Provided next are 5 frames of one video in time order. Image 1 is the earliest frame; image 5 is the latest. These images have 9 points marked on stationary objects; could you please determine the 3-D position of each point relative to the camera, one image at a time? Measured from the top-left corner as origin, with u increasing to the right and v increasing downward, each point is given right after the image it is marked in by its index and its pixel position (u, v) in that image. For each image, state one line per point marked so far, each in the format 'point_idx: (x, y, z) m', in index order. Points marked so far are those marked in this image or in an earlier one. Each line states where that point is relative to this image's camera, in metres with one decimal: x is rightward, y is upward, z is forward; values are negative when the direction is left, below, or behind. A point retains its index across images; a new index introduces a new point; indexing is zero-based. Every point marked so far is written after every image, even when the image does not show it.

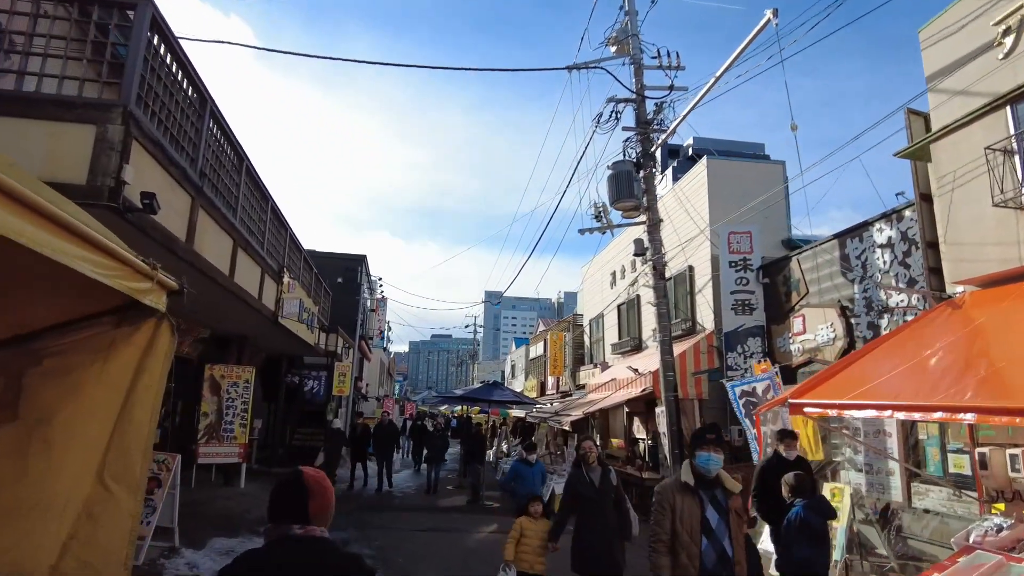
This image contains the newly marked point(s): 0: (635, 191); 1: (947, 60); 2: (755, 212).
0: (+2.3, +1.8, +12.5) m
1: (+4.7, +2.5, +7.2) m
2: (+4.9, +1.5, +13.5) m
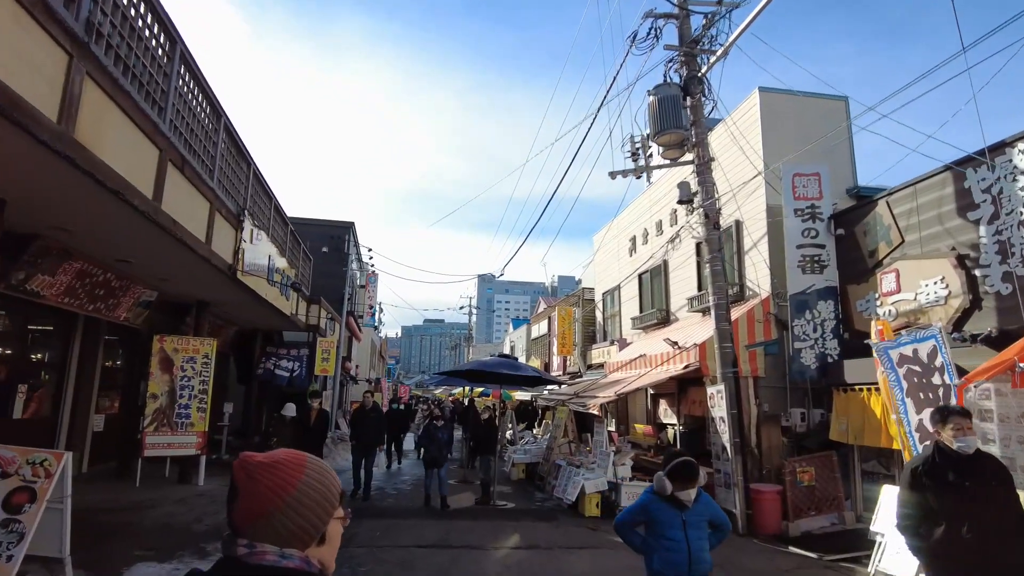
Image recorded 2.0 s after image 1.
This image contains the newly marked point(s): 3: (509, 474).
0: (+2.6, +2.5, +10.2) m
1: (+5.1, +3.1, +5.0) m
2: (+5.1, +2.3, +11.3) m
3: (-0.1, -3.8, +13.6) m
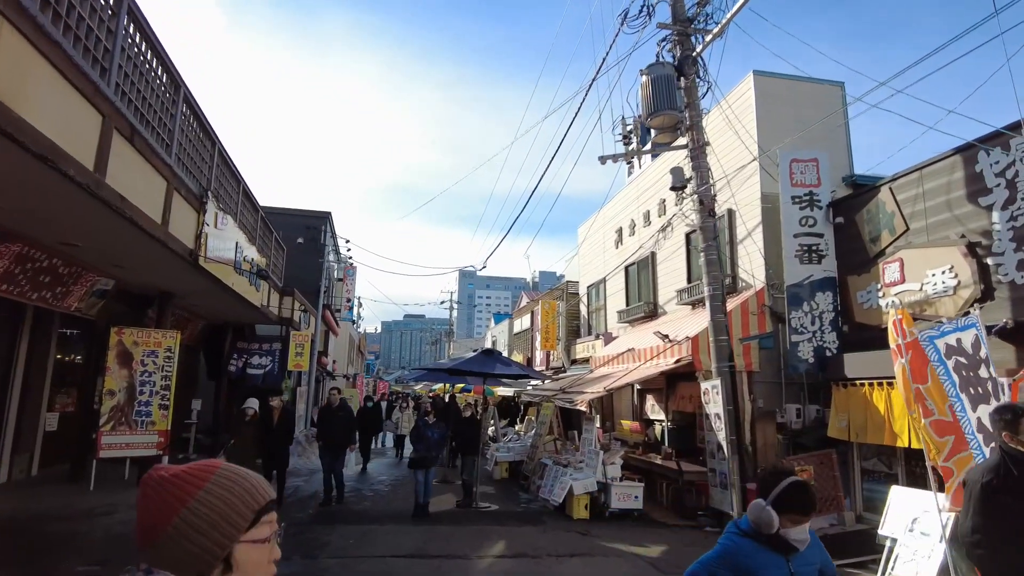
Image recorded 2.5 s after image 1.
0: (+2.4, +2.7, +9.7) m
1: (+5.0, +3.2, +4.5) m
2: (+4.9, +2.4, +10.8) m
3: (-0.4, -3.6, +13.0) m
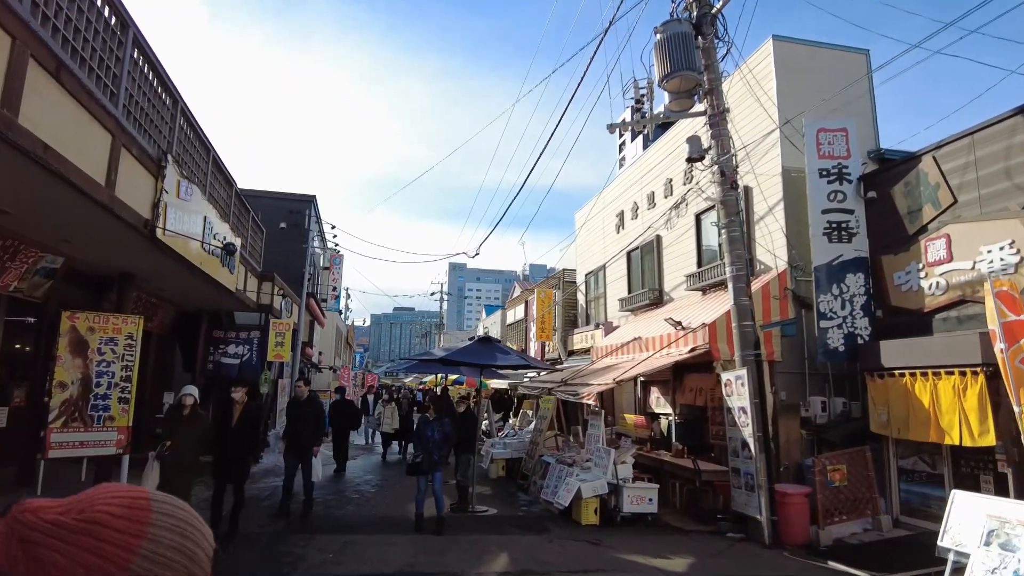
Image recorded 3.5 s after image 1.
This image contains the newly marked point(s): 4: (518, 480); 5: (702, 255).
0: (+2.4, +2.9, +8.8) m
1: (+5.1, +3.4, +3.6) m
2: (+4.9, +2.7, +9.9) m
3: (-0.5, -3.3, +12.1) m
4: (+0.1, -3.2, +11.0) m
5: (+3.4, +0.6, +12.0) m
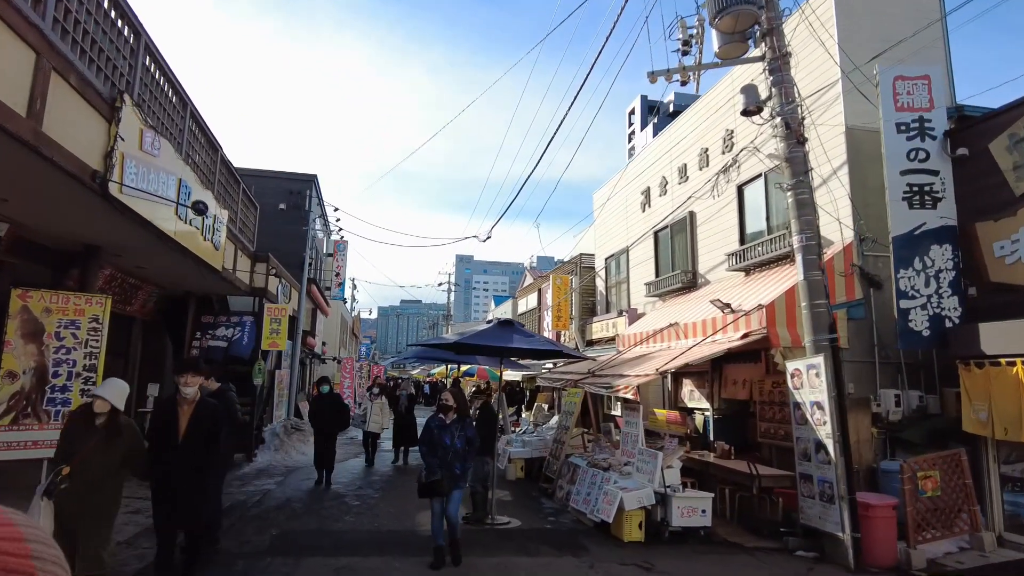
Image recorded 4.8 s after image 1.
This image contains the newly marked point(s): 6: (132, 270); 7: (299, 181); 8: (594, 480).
0: (+2.7, +3.2, +7.5) m
1: (+5.3, +3.6, +2.3) m
2: (+5.2, +3.0, +8.6) m
3: (-0.1, -3.0, +10.9) m
4: (+0.4, -2.8, +9.7) m
5: (+3.8, +1.0, +10.7) m
6: (-5.4, +0.3, +9.4) m
7: (-6.1, +3.0, +19.1) m
8: (+0.9, -2.2, +7.6) m
